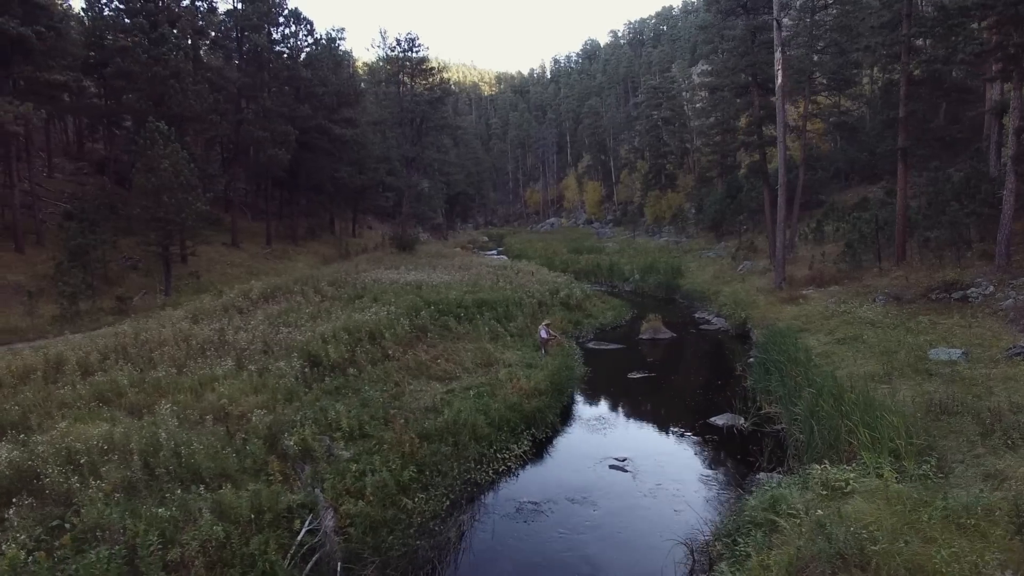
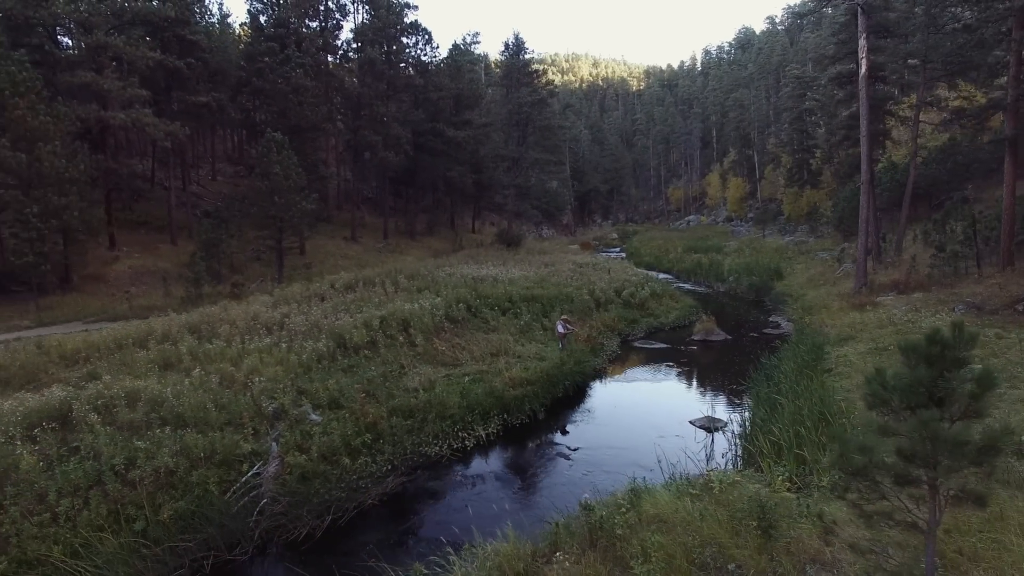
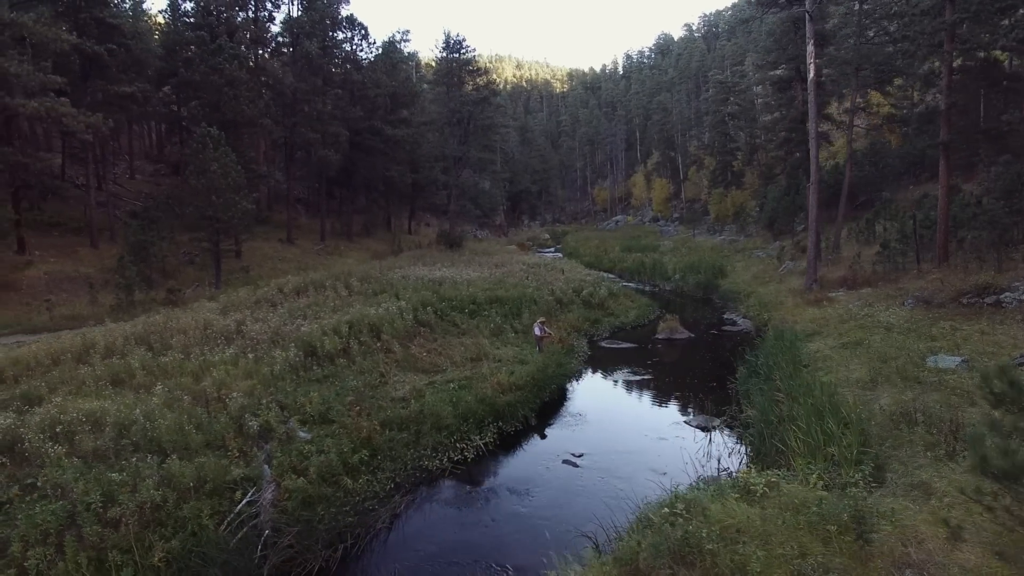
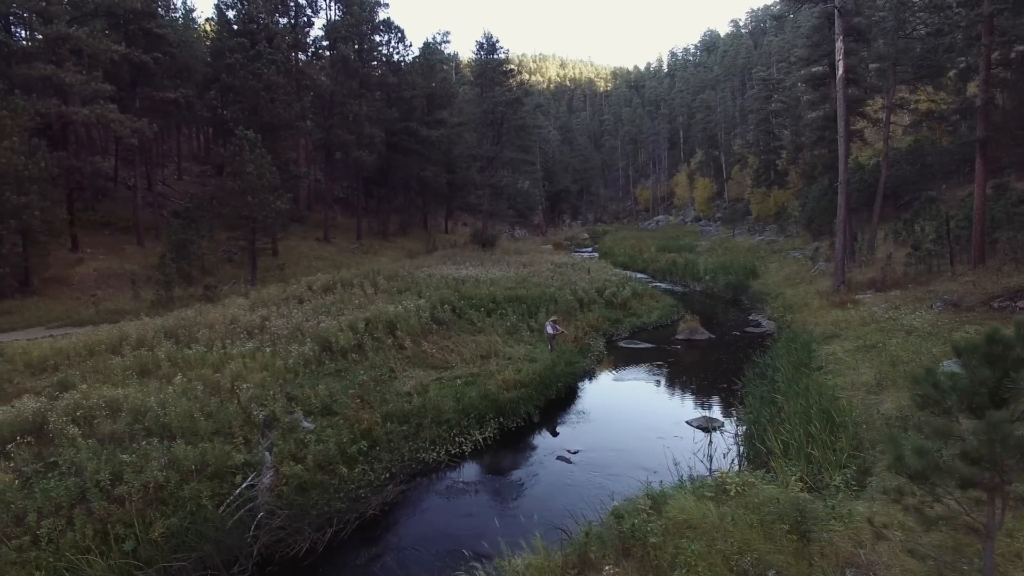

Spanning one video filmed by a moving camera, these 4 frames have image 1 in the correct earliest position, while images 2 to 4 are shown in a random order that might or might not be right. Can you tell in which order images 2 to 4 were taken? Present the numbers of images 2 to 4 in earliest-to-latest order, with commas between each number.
3, 4, 2
